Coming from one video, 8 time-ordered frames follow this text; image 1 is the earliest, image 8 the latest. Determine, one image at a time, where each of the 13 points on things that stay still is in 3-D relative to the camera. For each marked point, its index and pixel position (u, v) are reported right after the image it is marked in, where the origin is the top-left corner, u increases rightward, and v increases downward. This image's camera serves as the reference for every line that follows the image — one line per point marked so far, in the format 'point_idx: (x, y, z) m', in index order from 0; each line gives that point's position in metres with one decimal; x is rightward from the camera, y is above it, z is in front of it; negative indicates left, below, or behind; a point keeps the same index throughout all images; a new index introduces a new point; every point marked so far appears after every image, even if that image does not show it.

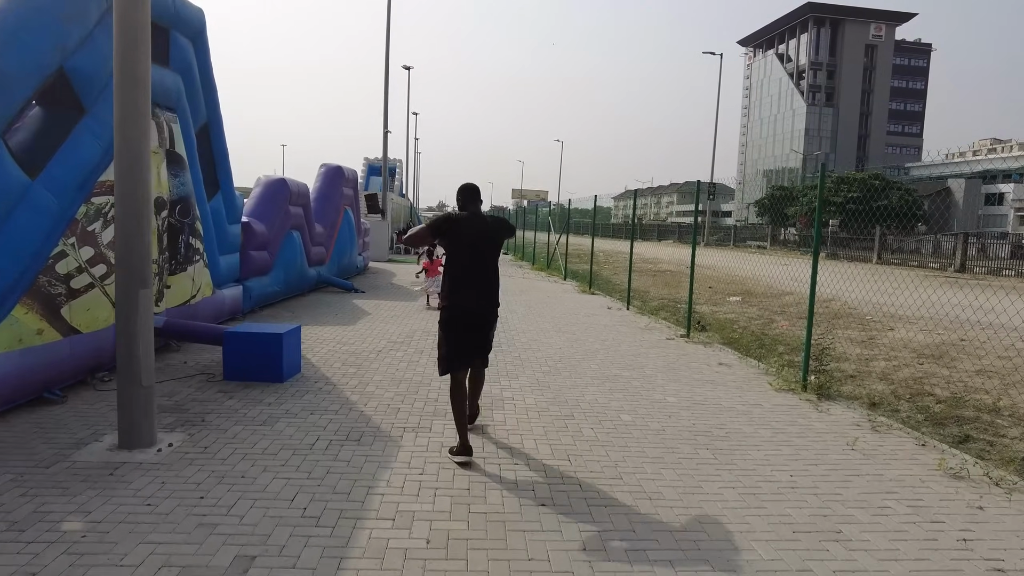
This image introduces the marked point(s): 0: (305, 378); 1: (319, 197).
0: (-2.0, -0.9, +6.3) m
1: (-4.1, +1.9, +13.8) m
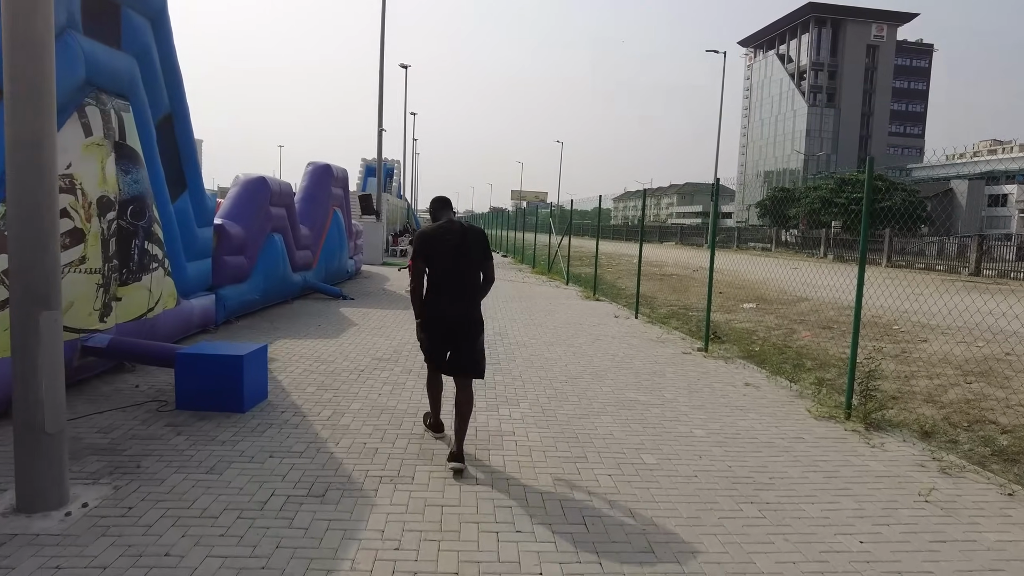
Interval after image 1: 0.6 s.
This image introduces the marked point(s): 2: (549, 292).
0: (-2.0, -1.0, +5.4) m
1: (-4.1, +1.8, +12.9) m
2: (+0.9, -0.1, +15.3) m
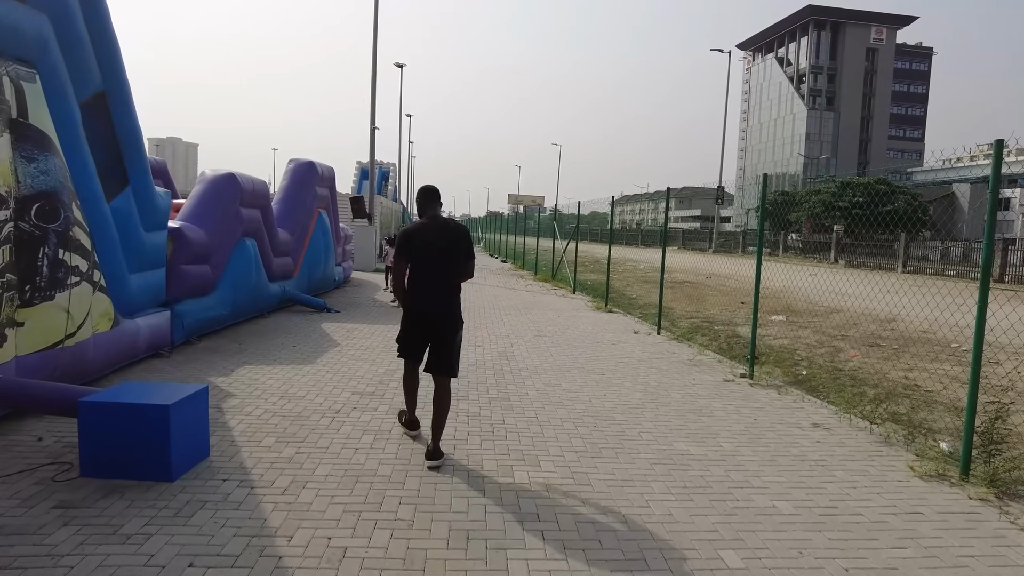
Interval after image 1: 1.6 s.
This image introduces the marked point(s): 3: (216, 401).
0: (-1.8, -1.1, +4.0) m
1: (-4.0, +1.6, +11.6) m
2: (+0.9, -0.3, +14.0) m
3: (-2.5, -0.9, +5.5) m
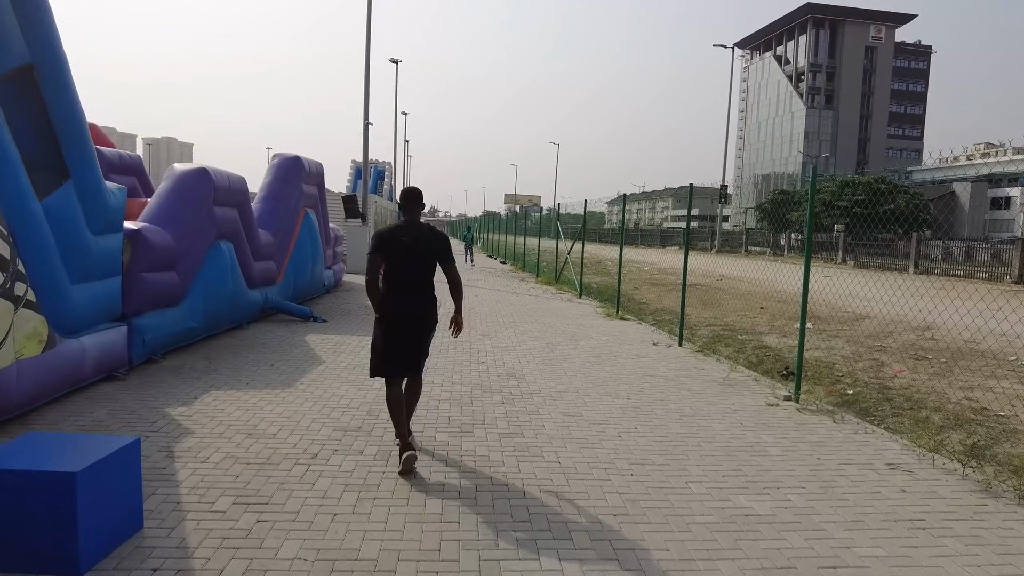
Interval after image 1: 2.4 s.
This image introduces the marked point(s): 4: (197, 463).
0: (-1.7, -1.2, +3.1) m
1: (-3.9, +1.5, +10.6) m
2: (+1.0, -0.4, +13.0) m
3: (-2.4, -1.1, +4.5) m
4: (-2.0, -1.1, +4.2) m
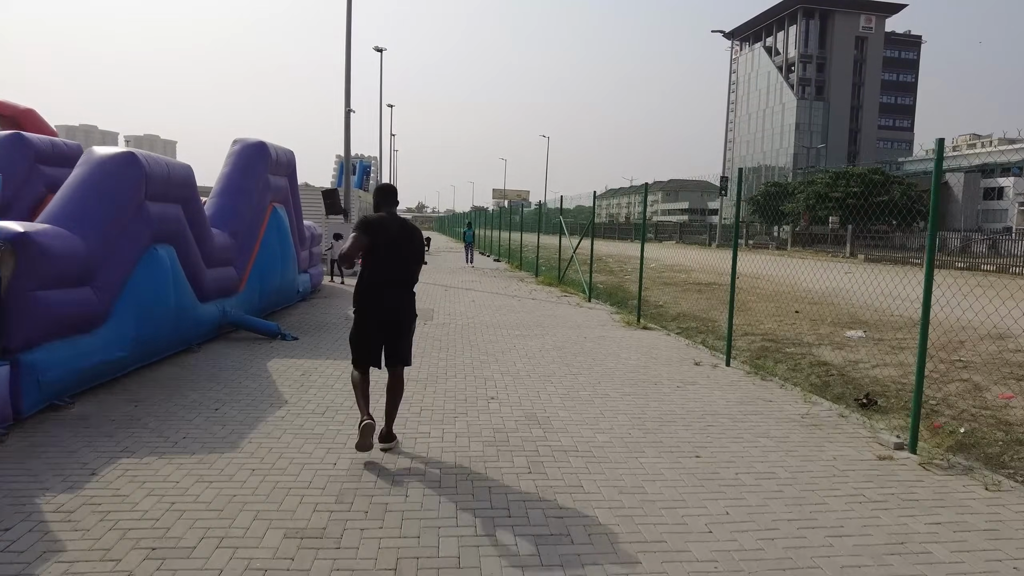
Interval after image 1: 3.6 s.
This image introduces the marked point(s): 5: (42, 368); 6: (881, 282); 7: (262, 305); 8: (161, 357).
0: (-1.5, -1.4, +1.4) m
1: (-3.9, +1.3, +8.8) m
2: (+1.1, -0.5, +11.3) m
3: (-2.1, -1.2, +2.8) m
4: (-1.8, -1.3, +2.5) m
5: (-3.5, -0.6, +4.9) m
6: (+10.2, +0.2, +18.4) m
7: (-3.6, -0.2, +9.5) m
8: (-3.7, -0.7, +6.9) m
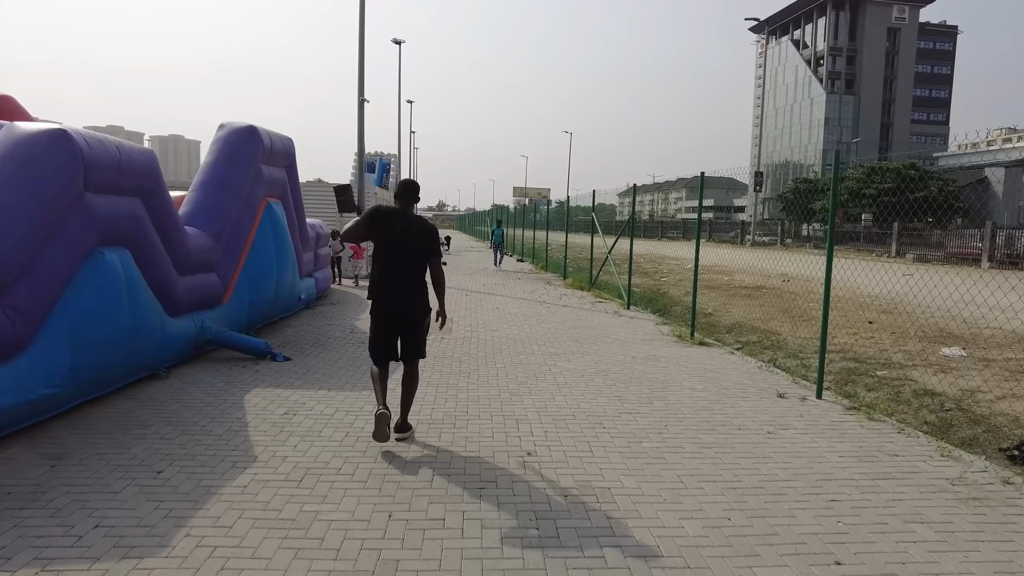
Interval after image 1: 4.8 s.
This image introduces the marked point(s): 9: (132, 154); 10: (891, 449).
0: (-1.3, -1.5, 0.0) m
1: (-3.5, +1.2, +7.5) m
2: (+1.5, -0.6, +9.9) m
3: (-2.0, -1.4, +1.5) m
4: (-1.6, -1.4, +1.1) m
5: (-3.3, -0.7, +3.6) m
6: (+10.9, +0.1, +16.6) m
7: (-3.2, -0.4, +8.1) m
8: (-3.3, -0.8, +5.5) m
9: (-3.2, +1.1, +5.6) m
10: (+2.8, -1.1, +4.9) m
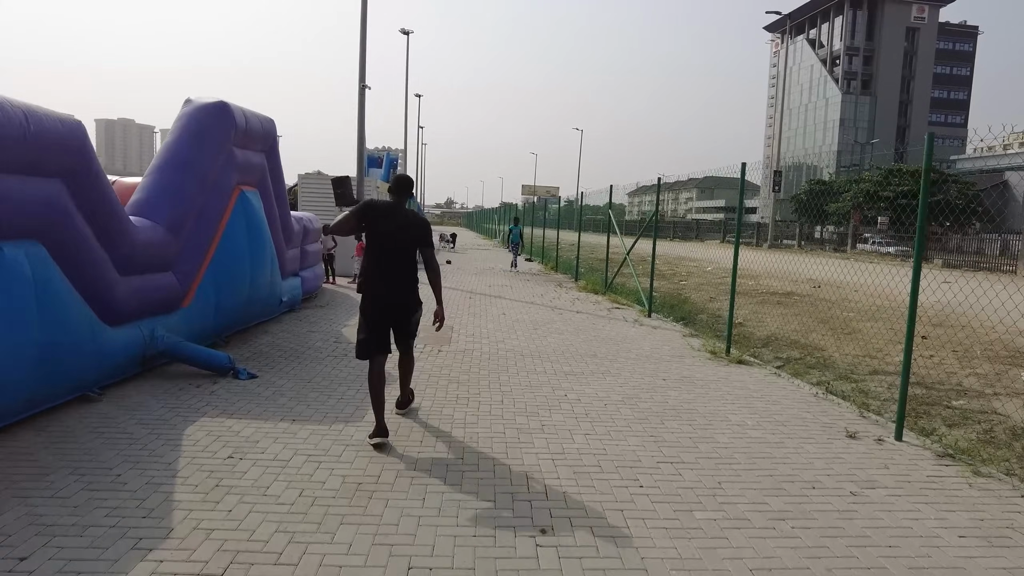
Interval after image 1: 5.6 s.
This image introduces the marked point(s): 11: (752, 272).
0: (-1.3, -1.6, -1.2) m
1: (-3.4, +1.2, +6.4) m
2: (+1.6, -0.7, +8.7) m
3: (-1.9, -1.4, +0.3) m
4: (-1.6, -1.5, -0.1) m
5: (-3.2, -0.7, +2.5) m
6: (+11.1, -0.1, +15.3) m
7: (-3.1, -0.4, +7.0) m
8: (-3.3, -0.9, +4.4) m
9: (-3.1, +1.1, +4.4) m
10: (+2.8, -1.3, +3.7) m
11: (+7.1, +0.5, +19.7) m
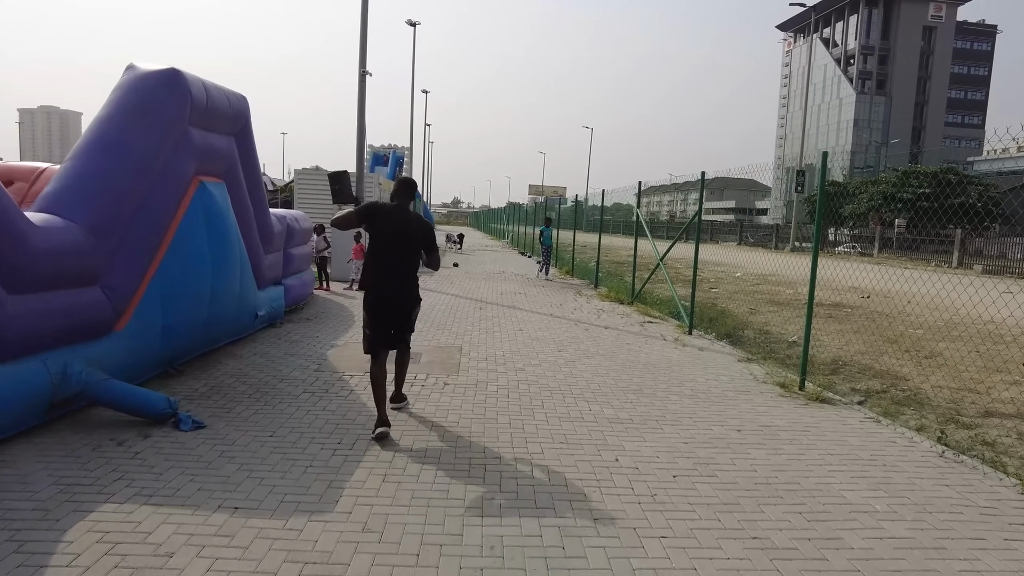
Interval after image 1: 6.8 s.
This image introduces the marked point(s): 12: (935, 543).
0: (-1.2, -1.8, -2.6) m
1: (-3.1, +1.0, +4.9) m
2: (+1.9, -0.8, +7.2) m
3: (-1.8, -1.6, -1.1) m
4: (-1.4, -1.6, -1.5) m
5: (-3.1, -0.9, +1.0) m
6: (+11.4, -0.4, +13.7) m
7: (-2.9, -0.5, +5.6) m
8: (-3.1, -1.0, +3.0) m
9: (-2.9, +1.0, +3.0) m
10: (+3.0, -1.4, +2.2) m
11: (+7.5, +0.3, +18.2) m
12: (+2.2, -1.3, +3.5) m
